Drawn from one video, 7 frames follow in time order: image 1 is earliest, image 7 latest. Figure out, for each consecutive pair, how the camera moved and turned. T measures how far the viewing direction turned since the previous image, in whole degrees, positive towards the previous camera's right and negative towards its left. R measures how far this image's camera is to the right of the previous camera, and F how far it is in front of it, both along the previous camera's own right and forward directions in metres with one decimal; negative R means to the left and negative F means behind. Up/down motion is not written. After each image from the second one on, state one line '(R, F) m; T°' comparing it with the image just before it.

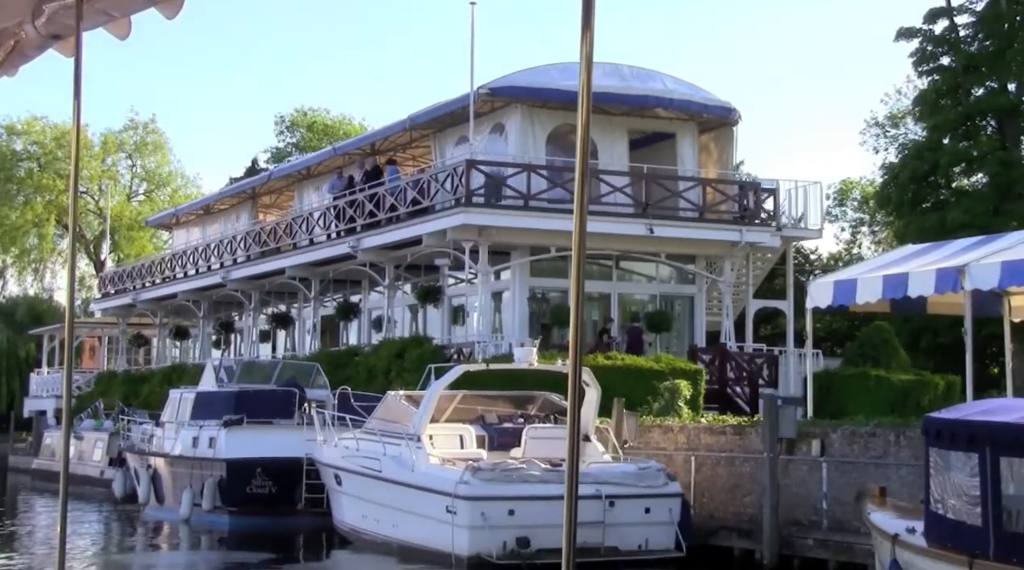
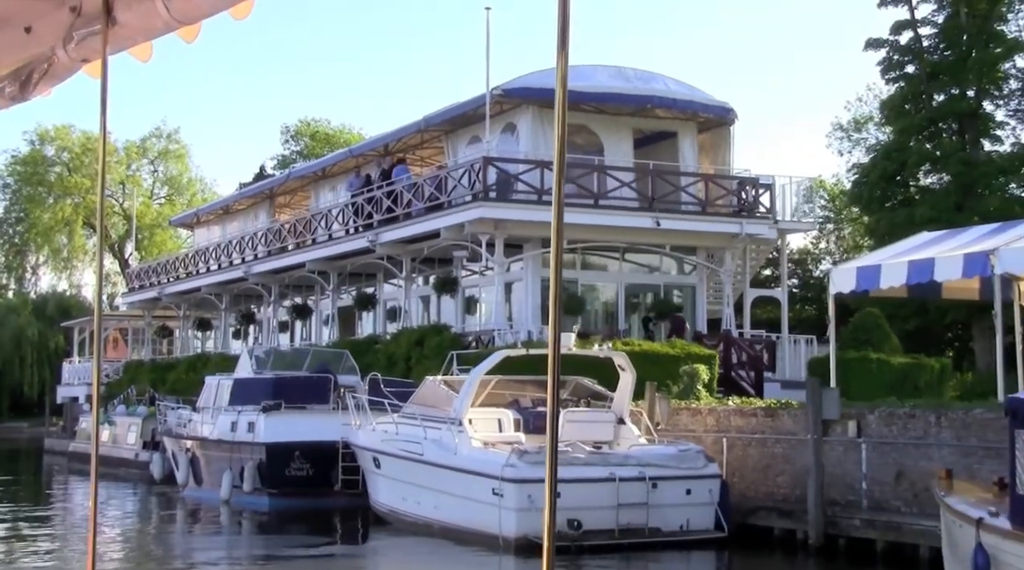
(-0.7, -1.2) m; +1°
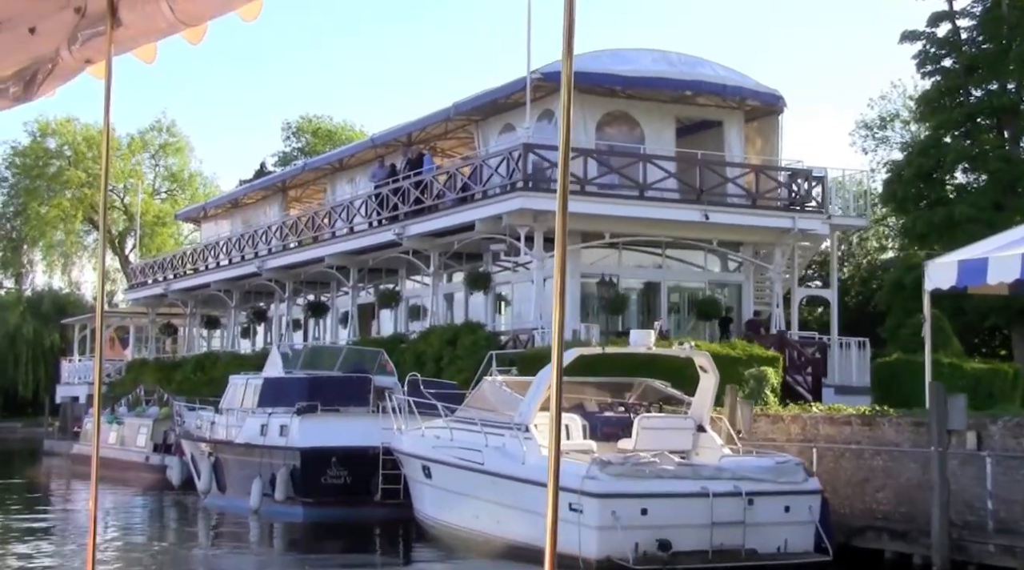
(-0.8, +1.7) m; 0°
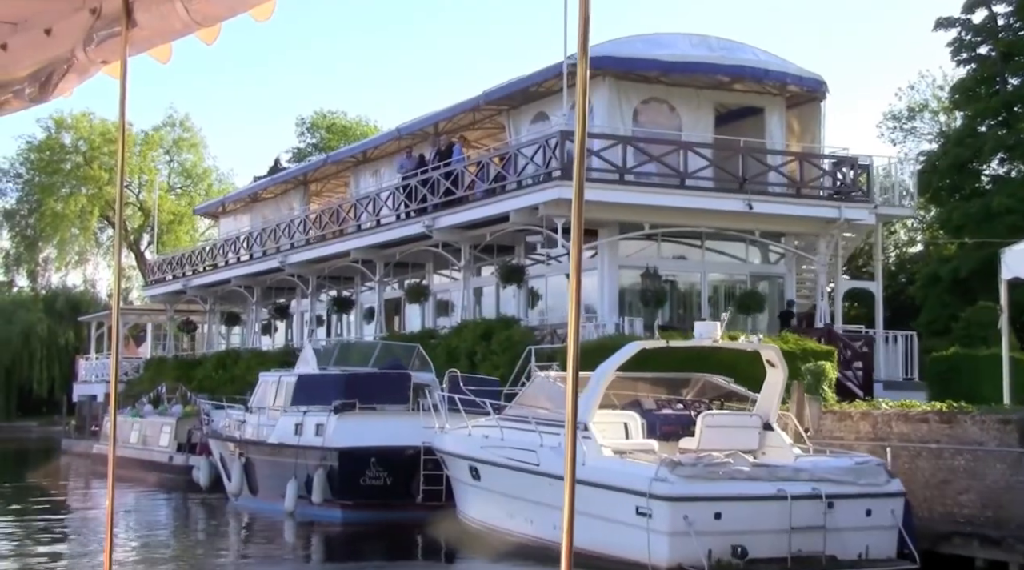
(-0.5, +0.9) m; 0°
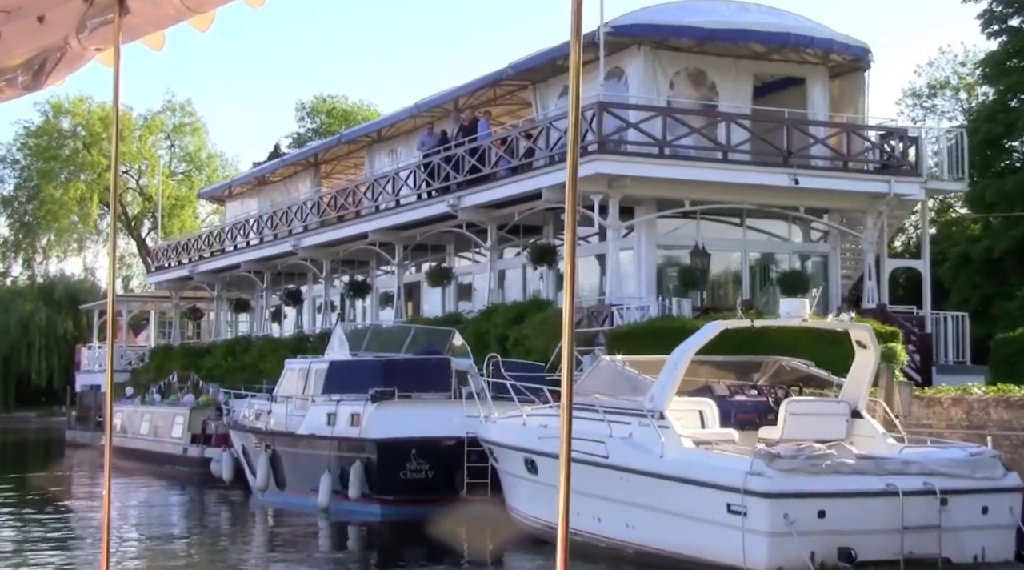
(-0.6, +1.3) m; 0°
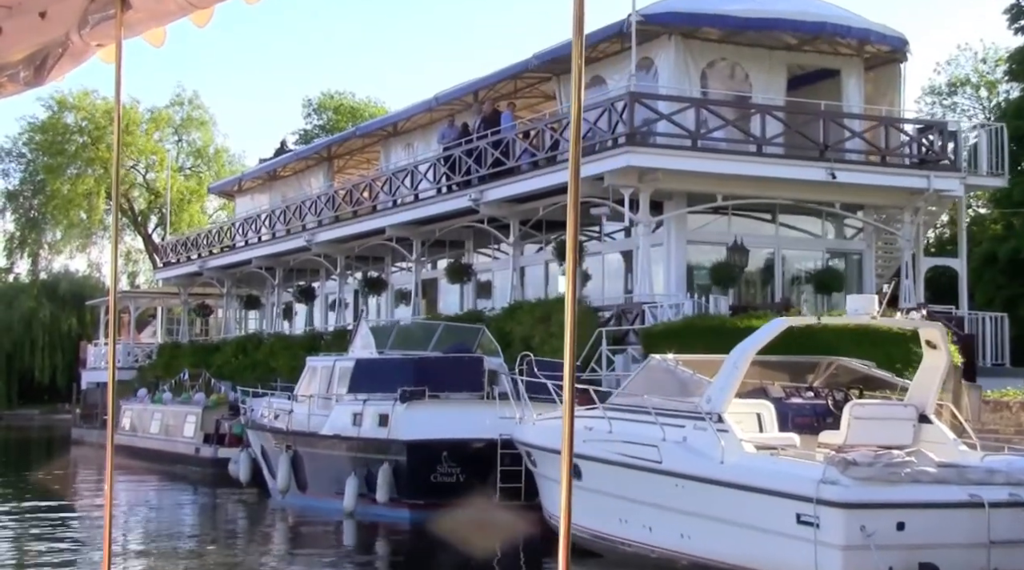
(-0.4, +0.8) m; 0°
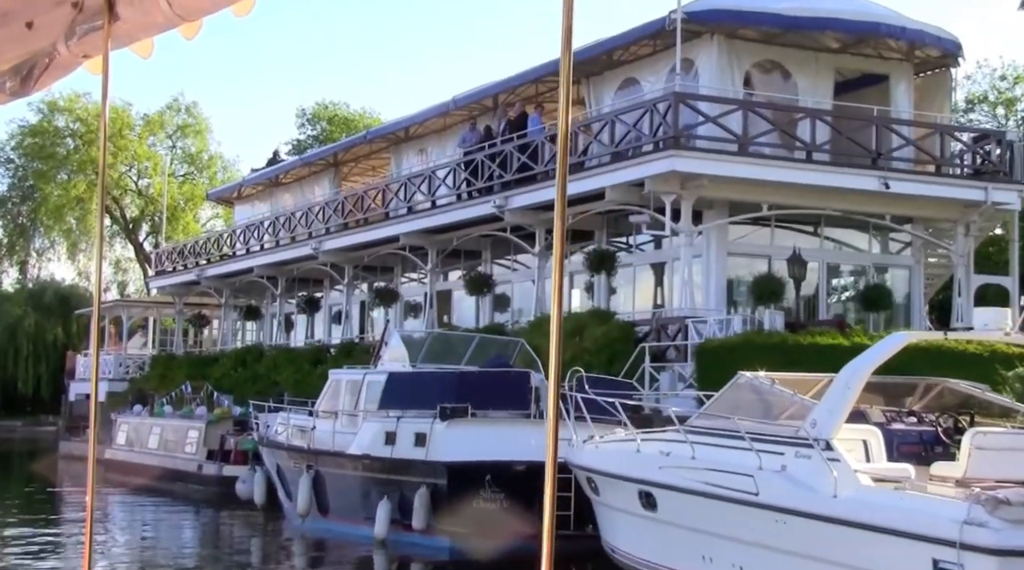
(-0.7, +1.5) m; +1°
